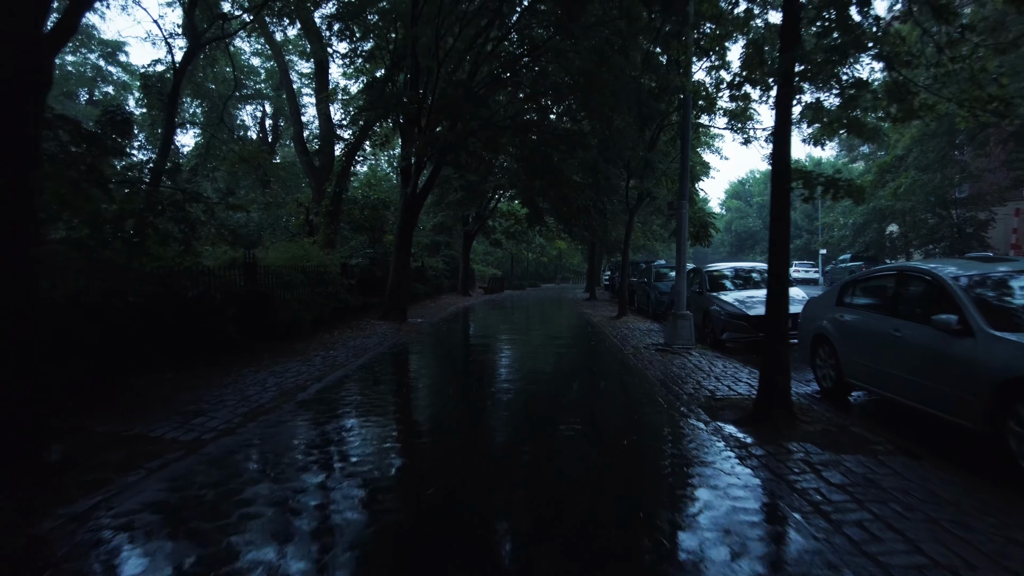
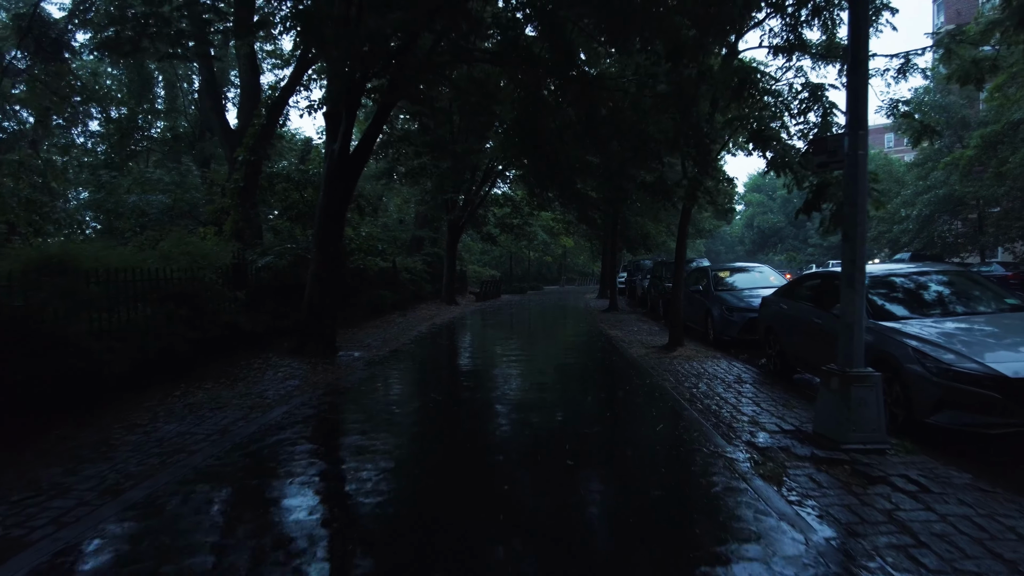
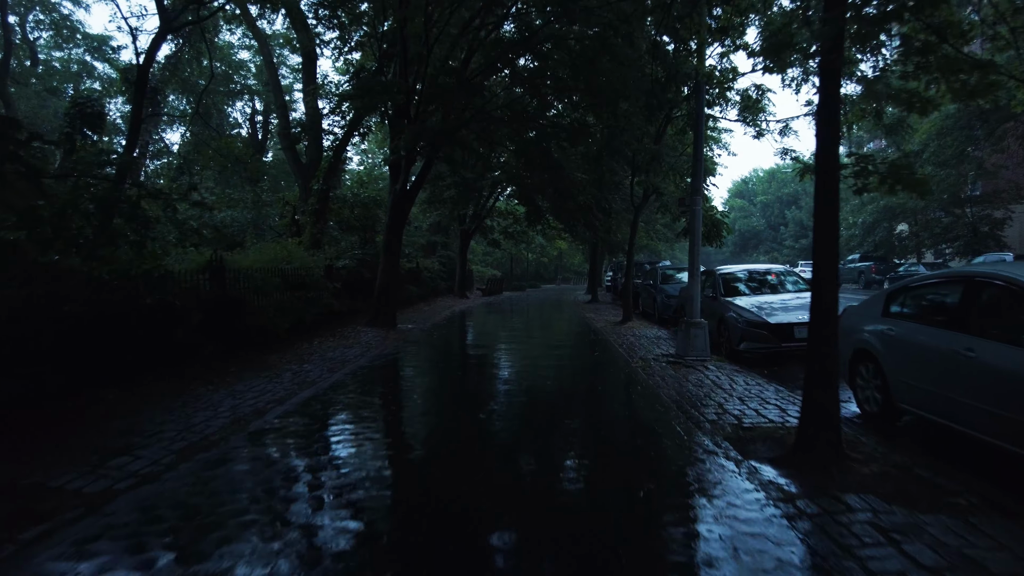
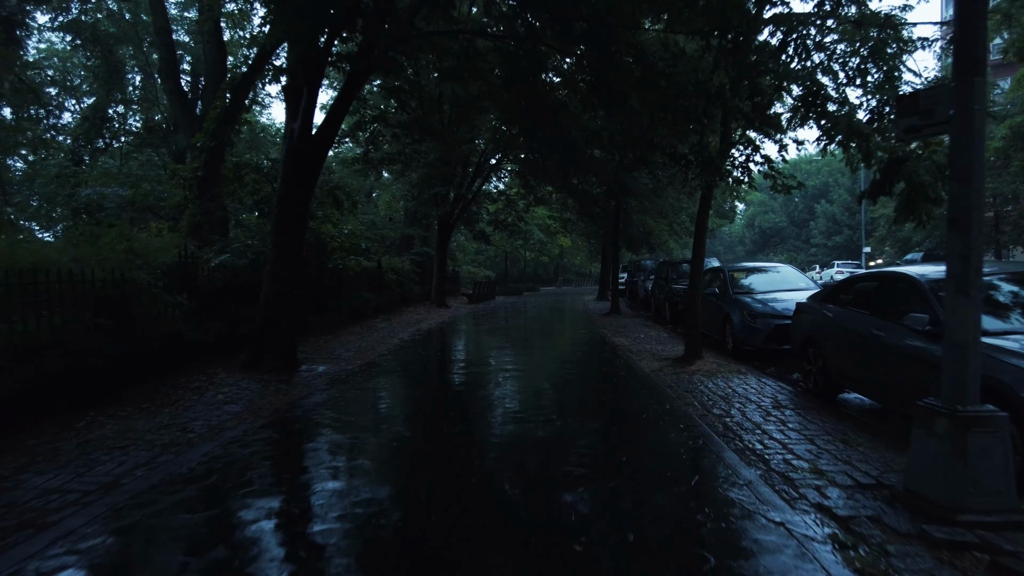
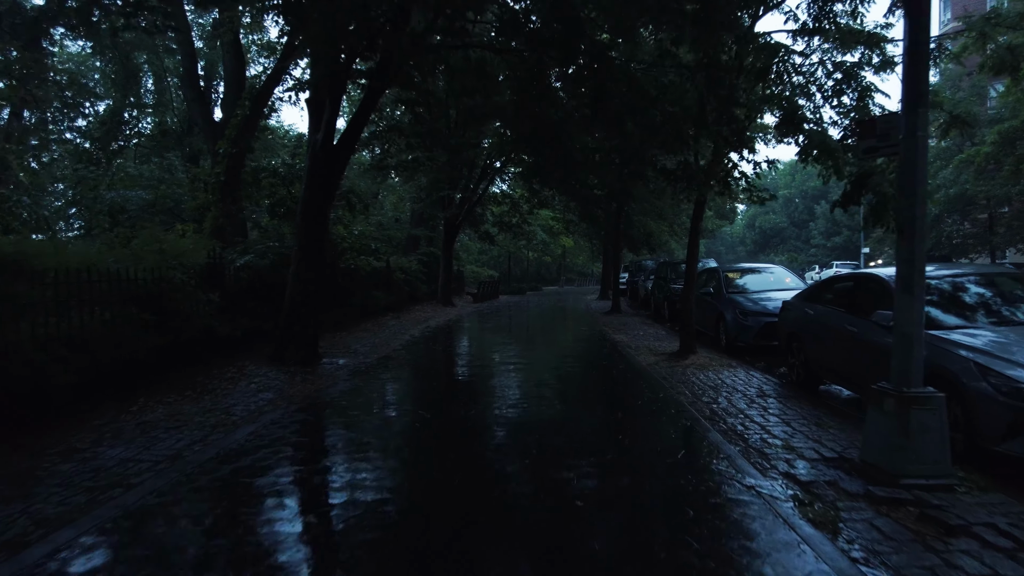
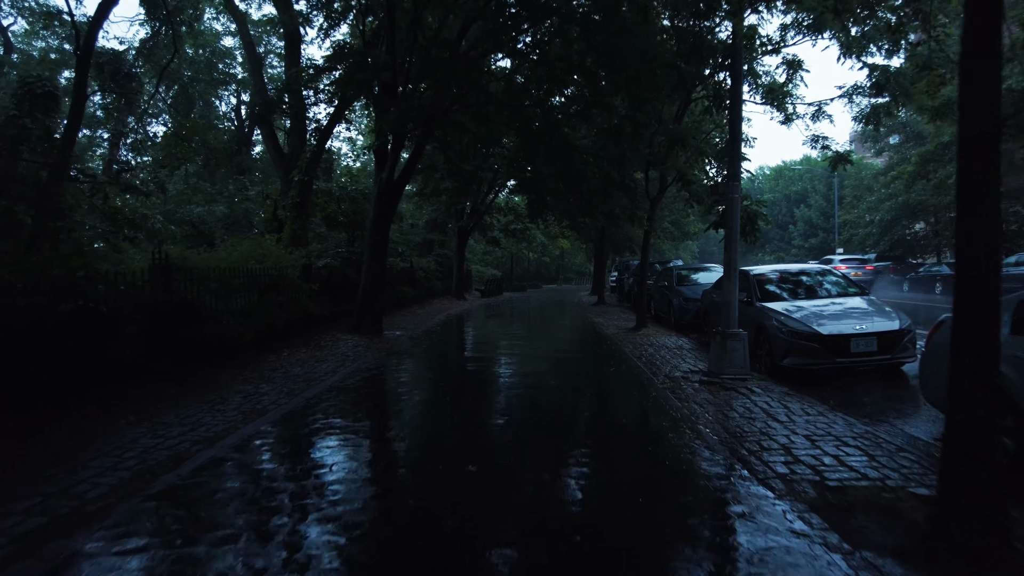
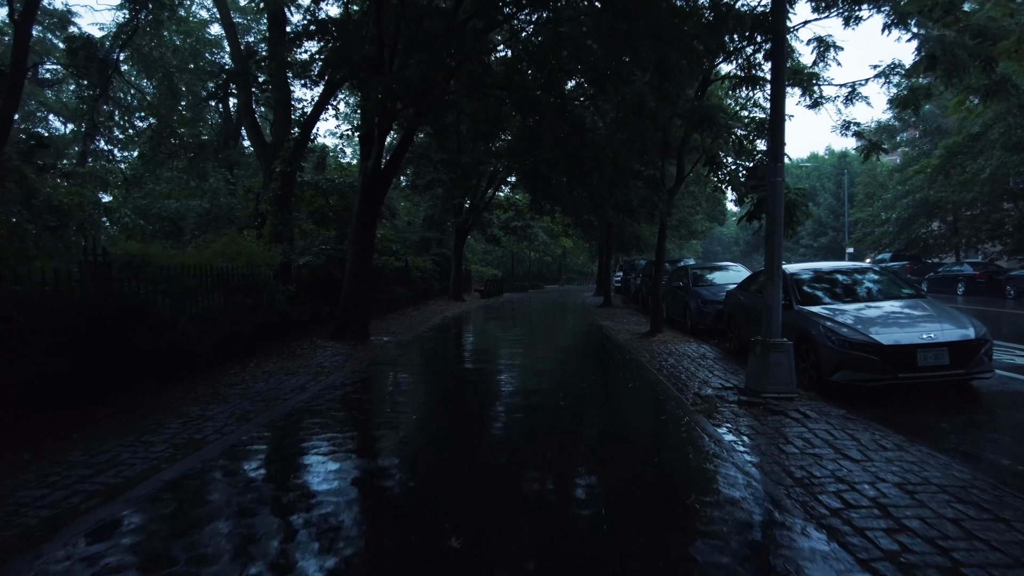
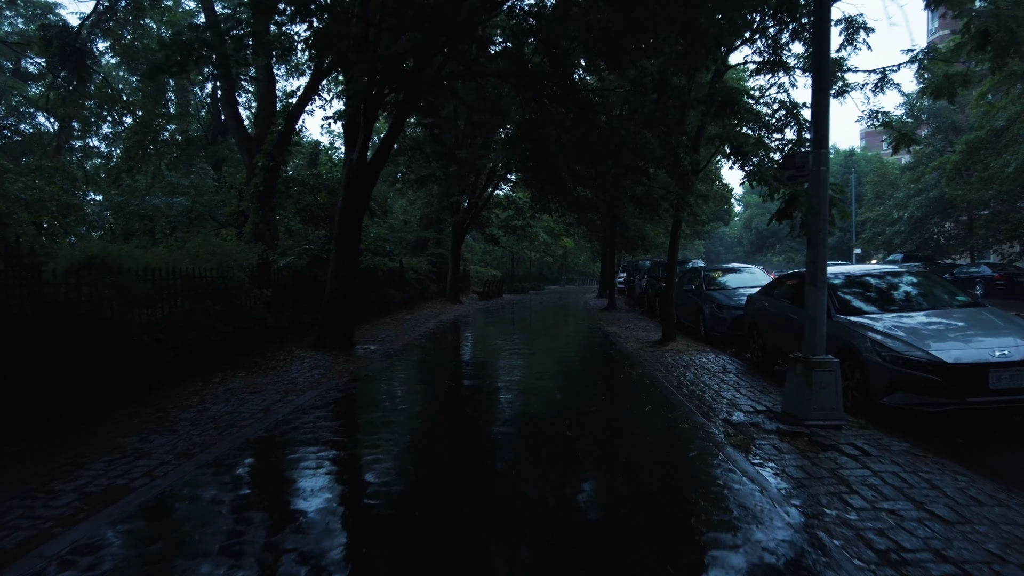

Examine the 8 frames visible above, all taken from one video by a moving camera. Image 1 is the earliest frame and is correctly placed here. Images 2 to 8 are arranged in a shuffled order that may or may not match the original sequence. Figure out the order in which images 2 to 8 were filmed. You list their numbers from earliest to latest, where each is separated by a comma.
3, 6, 7, 8, 2, 5, 4
